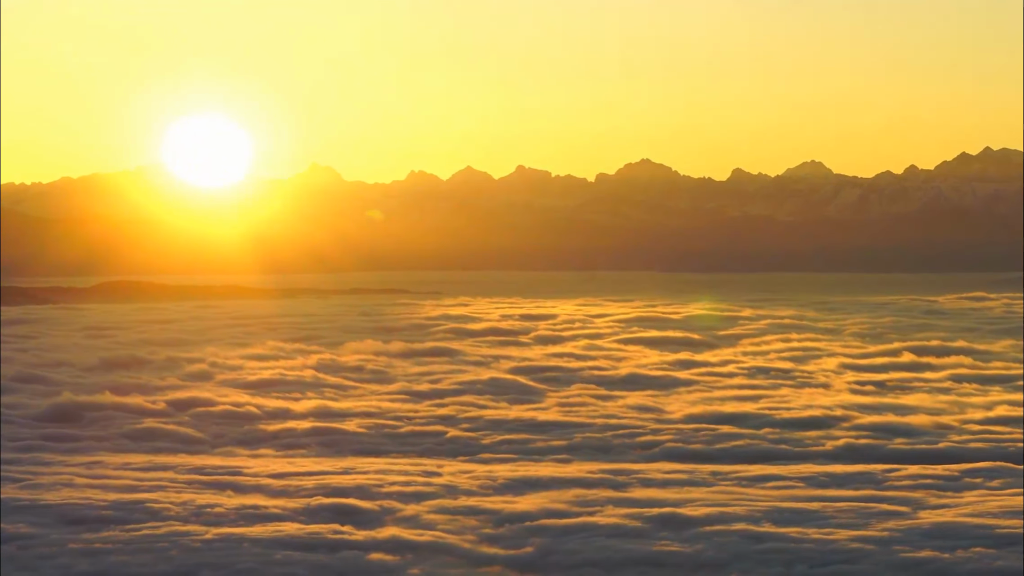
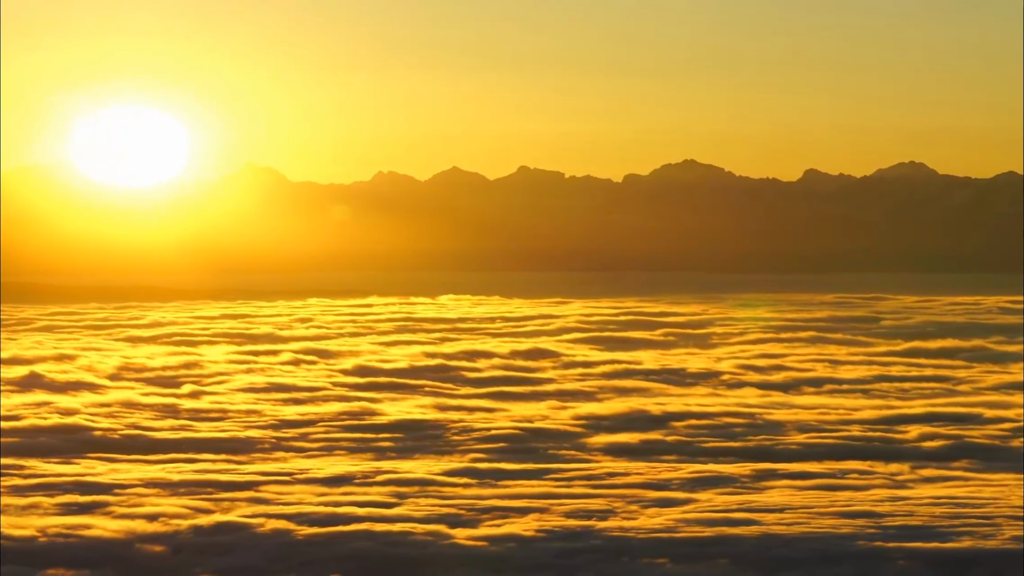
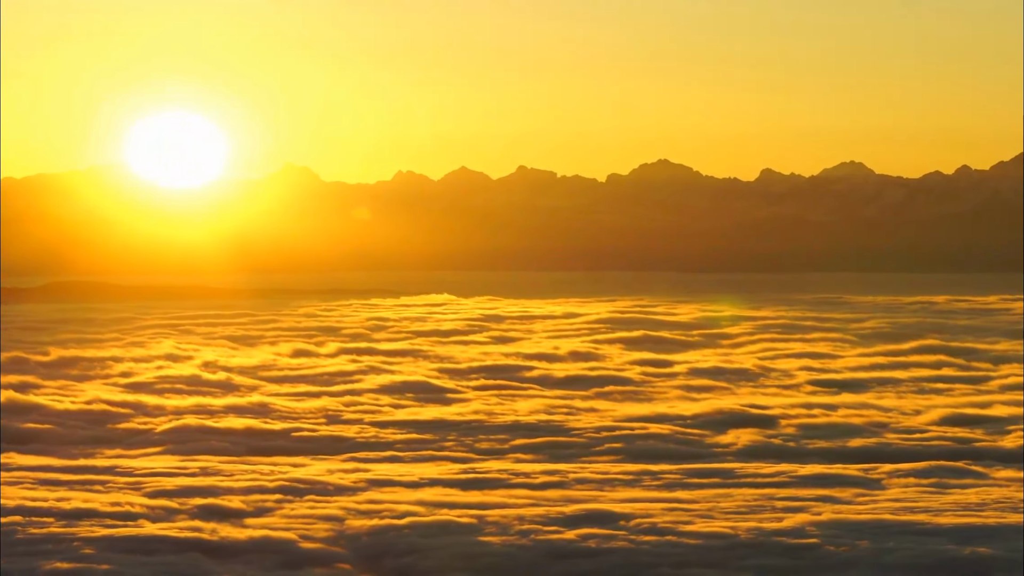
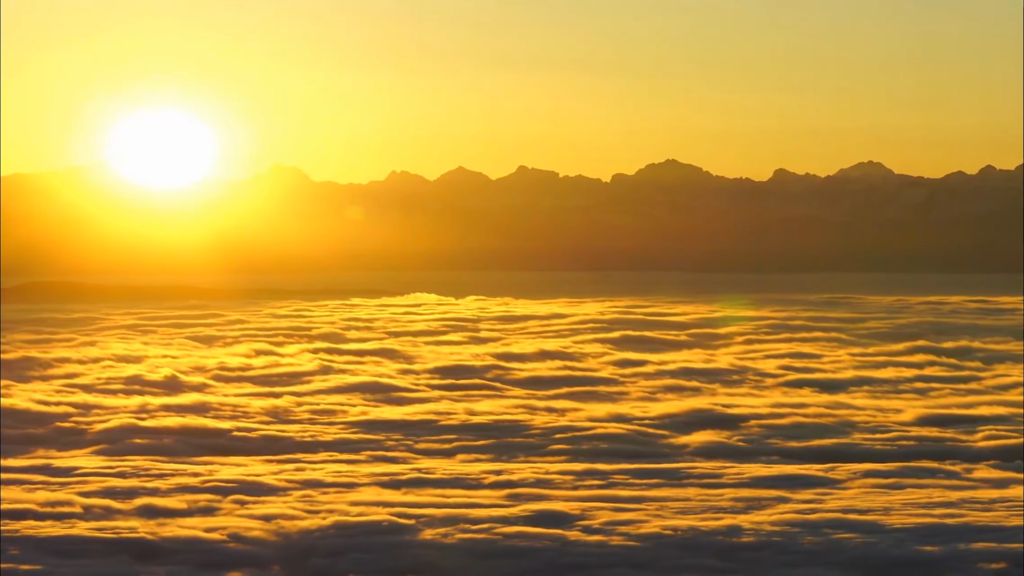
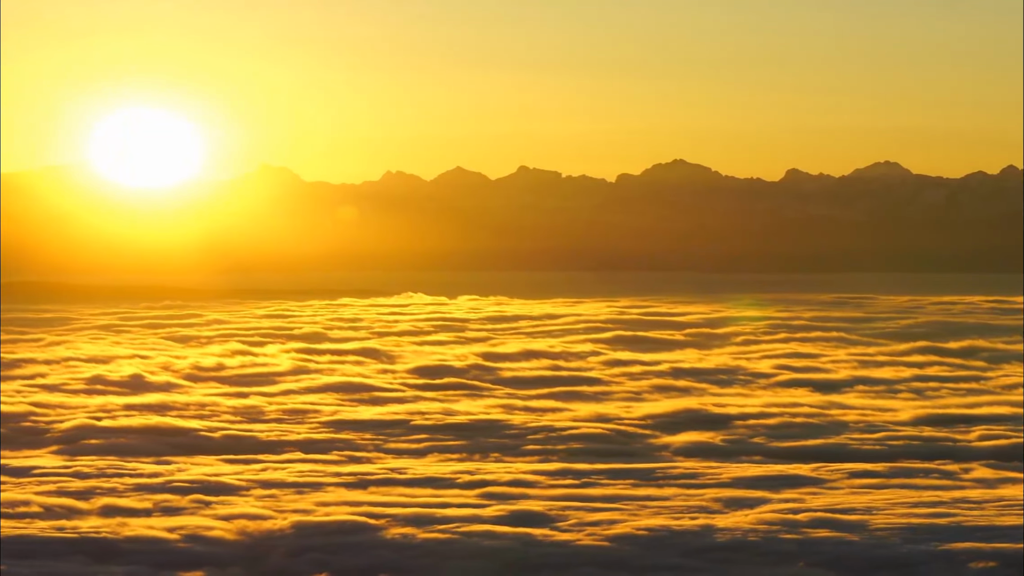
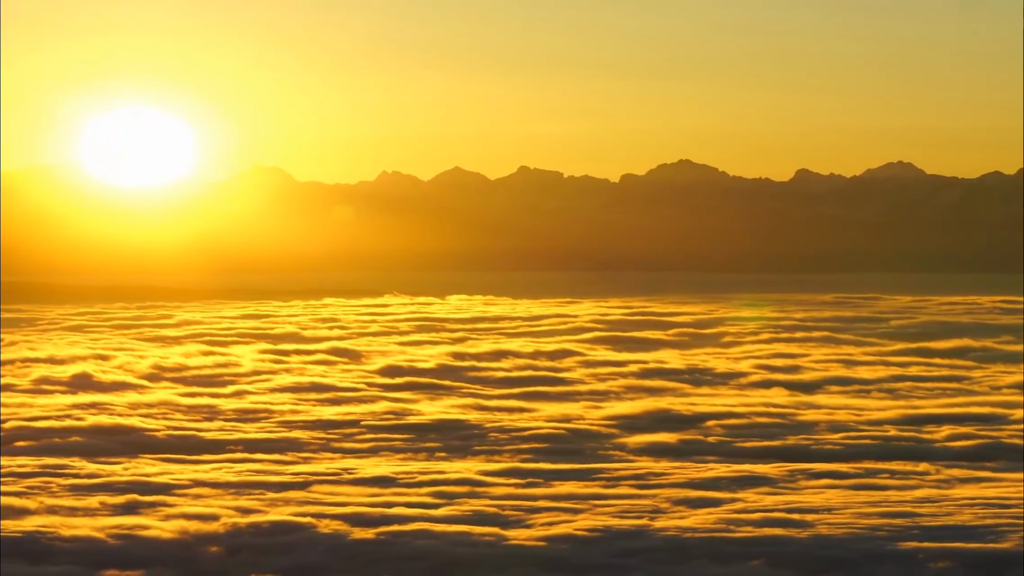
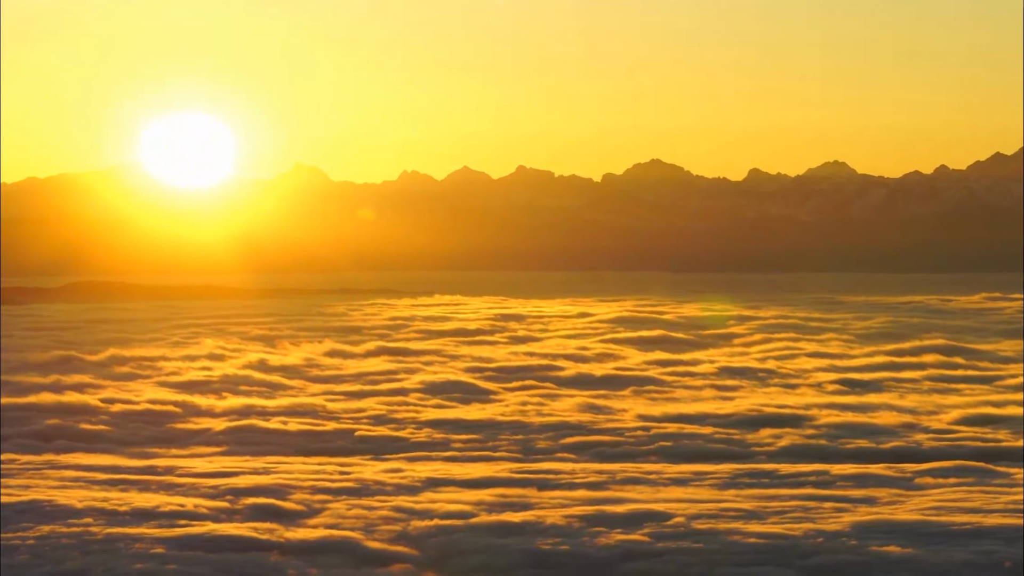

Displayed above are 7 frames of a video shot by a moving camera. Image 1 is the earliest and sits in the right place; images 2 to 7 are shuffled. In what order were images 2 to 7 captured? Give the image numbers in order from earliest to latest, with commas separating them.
7, 3, 4, 2, 6, 5
